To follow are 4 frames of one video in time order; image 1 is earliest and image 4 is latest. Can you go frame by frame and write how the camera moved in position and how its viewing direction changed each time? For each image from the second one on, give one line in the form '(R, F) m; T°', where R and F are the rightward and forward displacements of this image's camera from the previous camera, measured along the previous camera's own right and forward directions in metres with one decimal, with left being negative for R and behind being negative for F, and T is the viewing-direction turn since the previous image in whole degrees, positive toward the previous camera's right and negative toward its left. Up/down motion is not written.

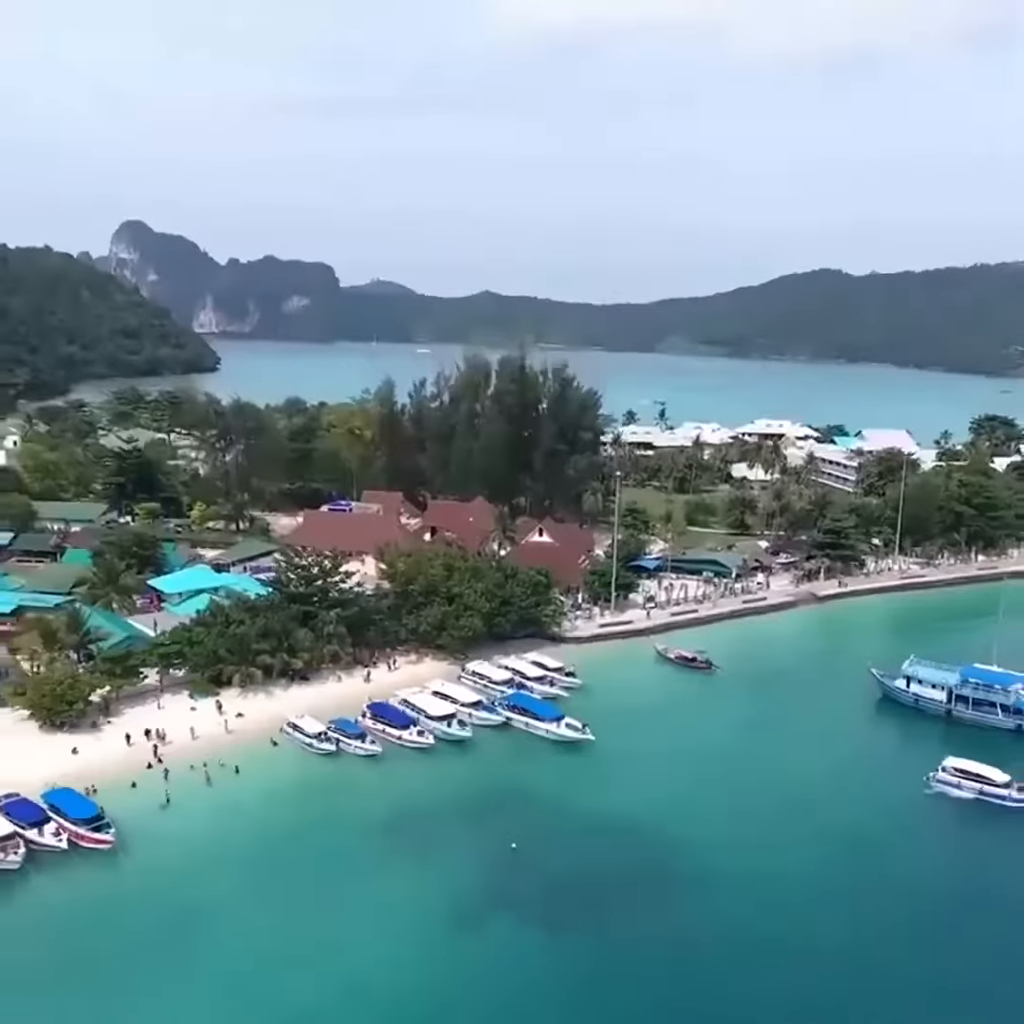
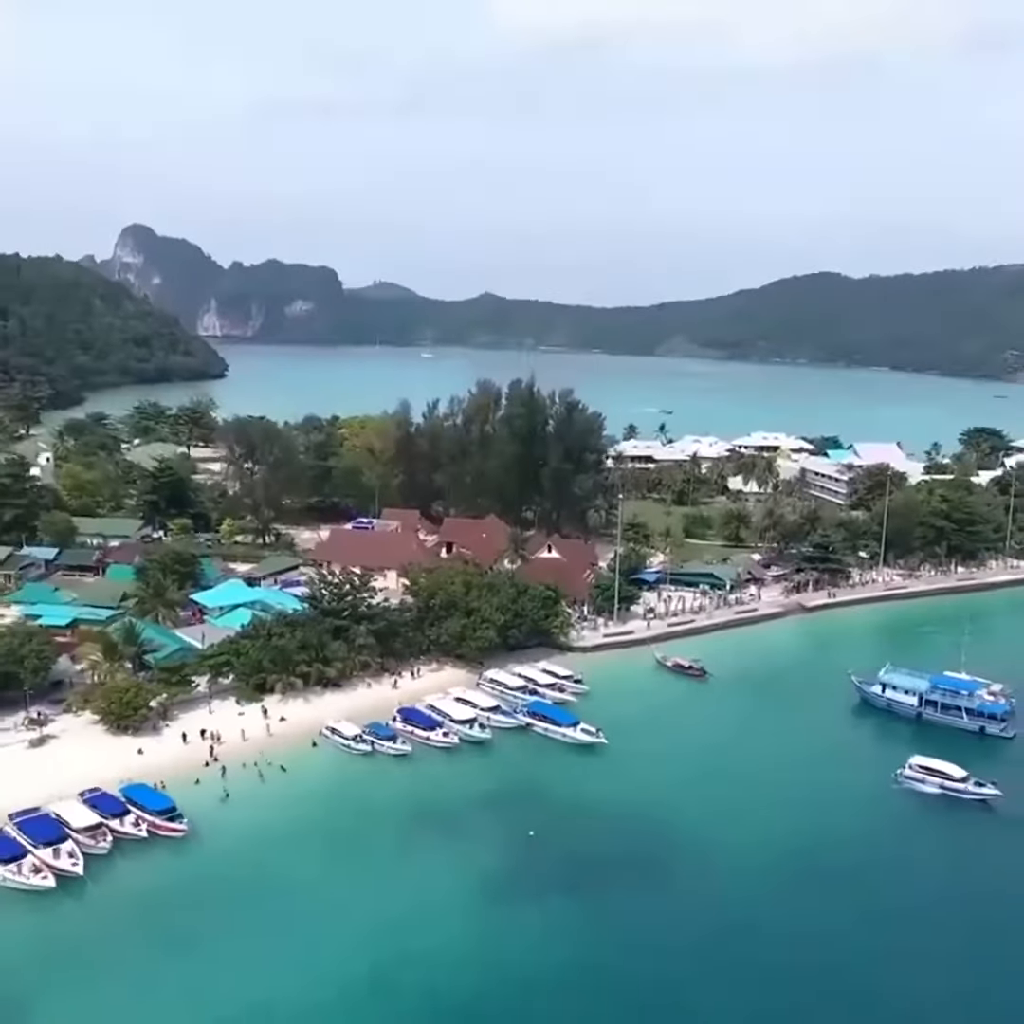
(-0.2, -1.3) m; 0°
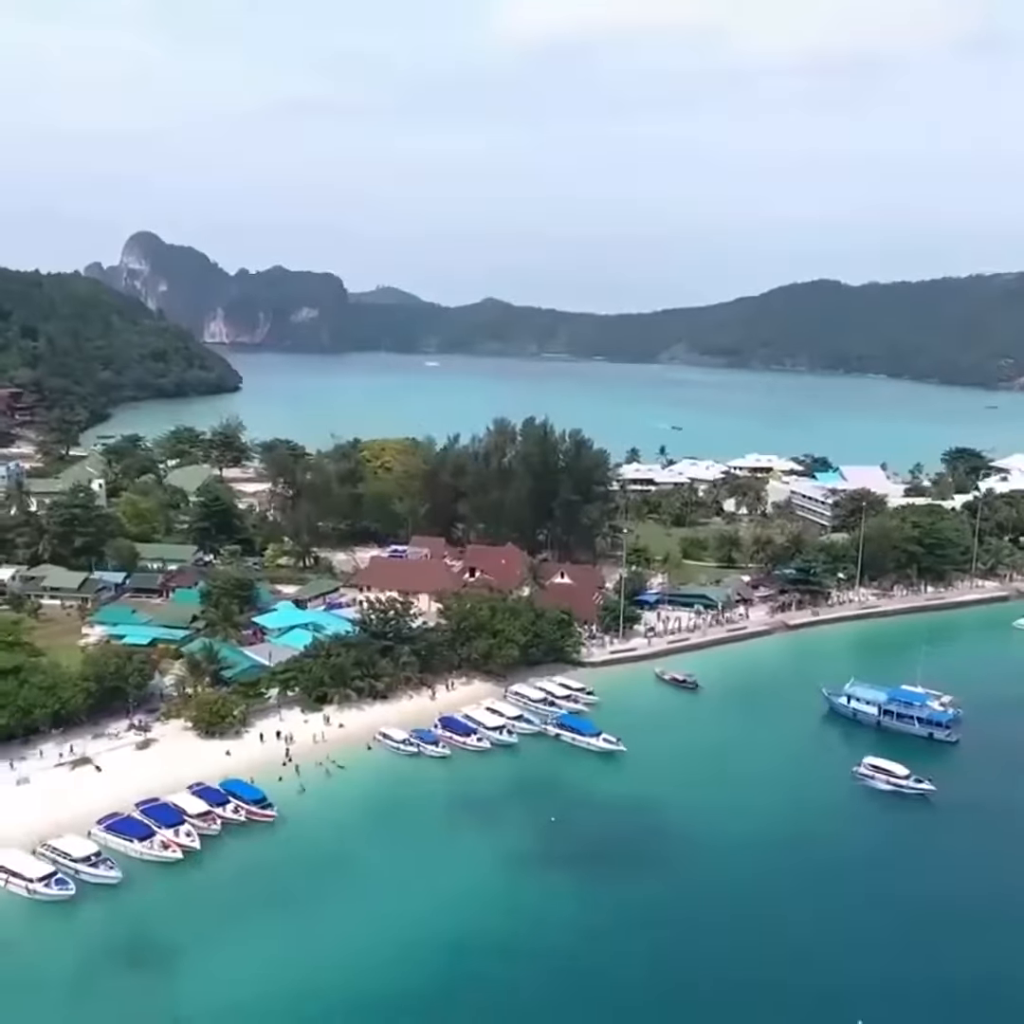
(-0.3, -2.4) m; 0°
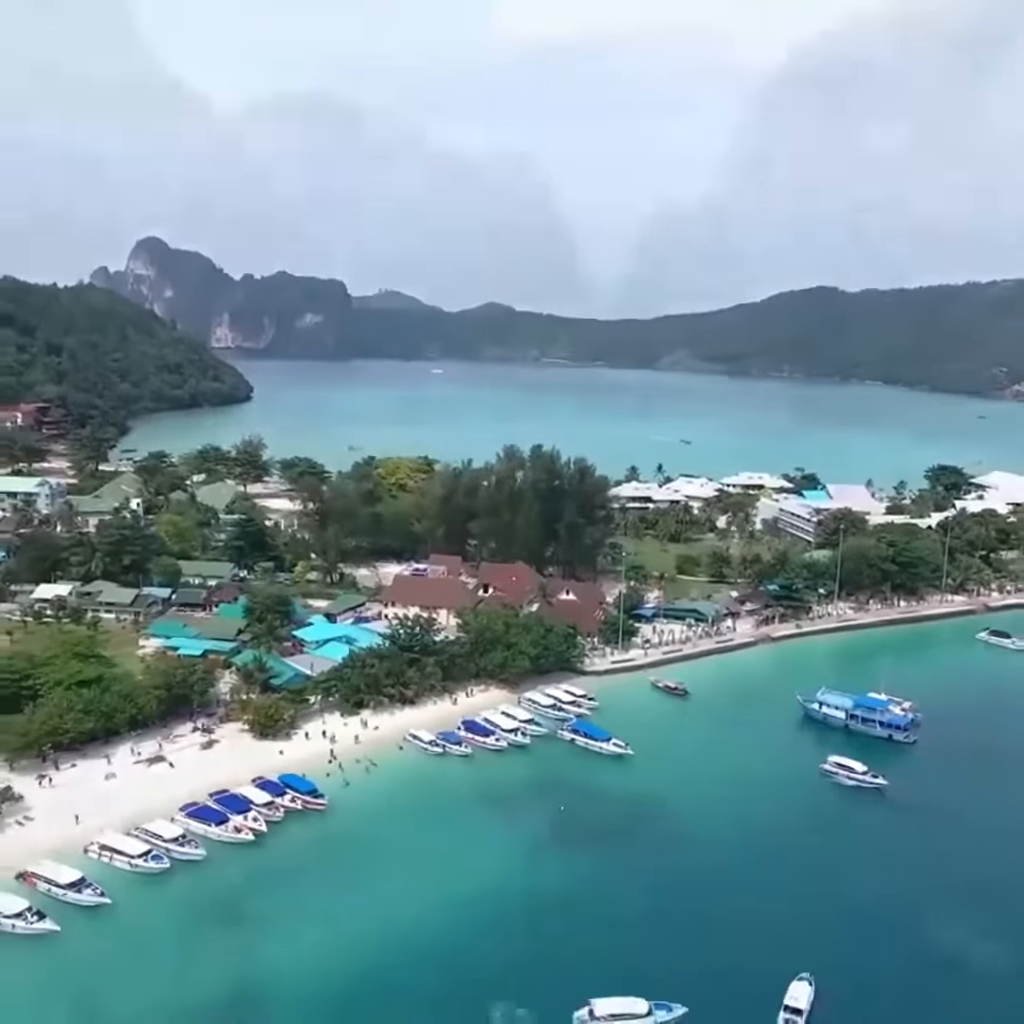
(-0.2, -2.2) m; 0°
